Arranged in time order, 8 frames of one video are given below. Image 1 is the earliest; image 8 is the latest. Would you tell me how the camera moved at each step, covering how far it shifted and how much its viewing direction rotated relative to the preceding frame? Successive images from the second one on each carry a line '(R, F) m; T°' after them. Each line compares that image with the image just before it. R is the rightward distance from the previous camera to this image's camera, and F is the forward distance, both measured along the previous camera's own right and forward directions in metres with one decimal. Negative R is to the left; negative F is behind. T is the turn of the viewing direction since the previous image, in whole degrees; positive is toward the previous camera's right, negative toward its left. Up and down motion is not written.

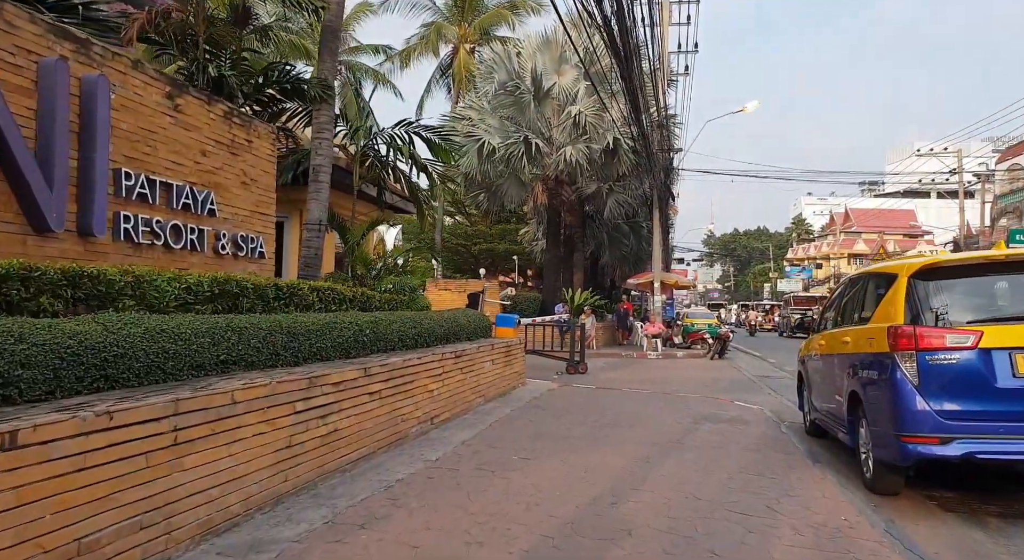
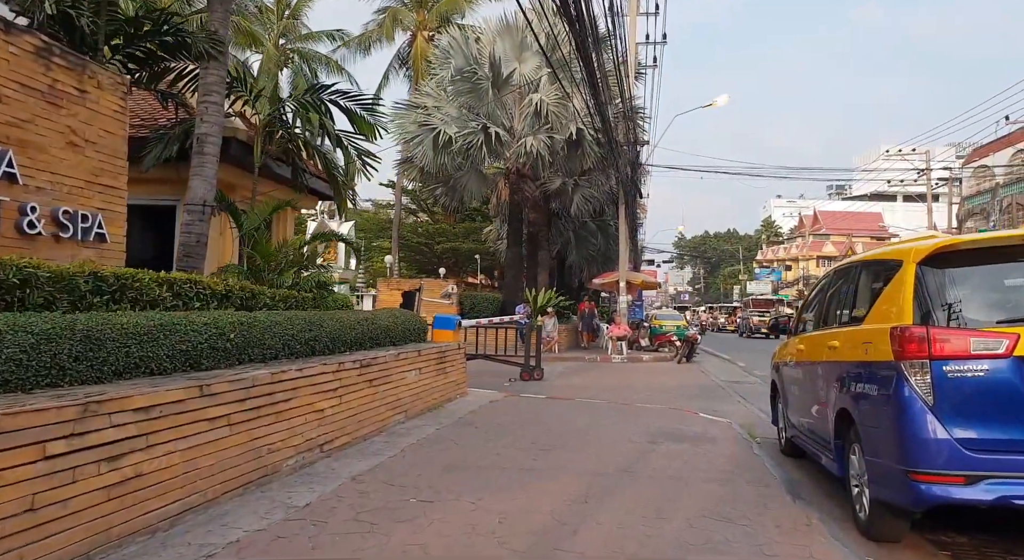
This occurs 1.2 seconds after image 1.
(+0.6, +1.4) m; +2°
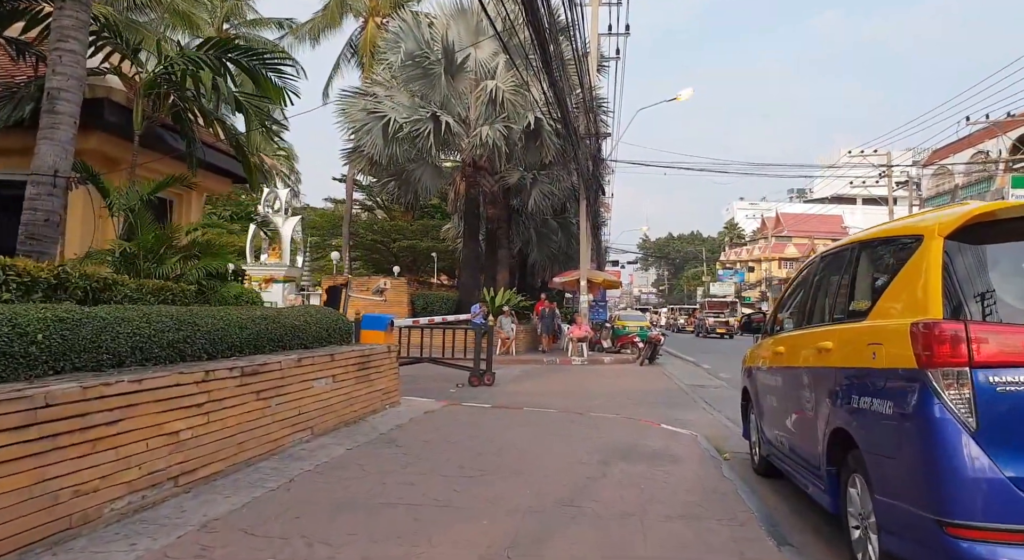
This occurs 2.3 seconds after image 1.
(+0.4, +1.2) m; +3°
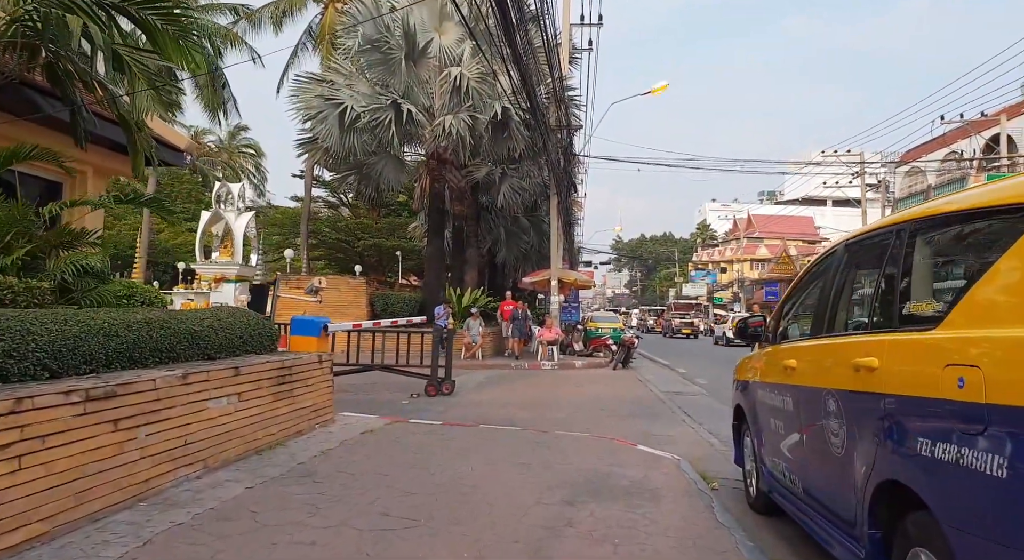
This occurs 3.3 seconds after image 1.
(+0.2, +1.2) m; +2°
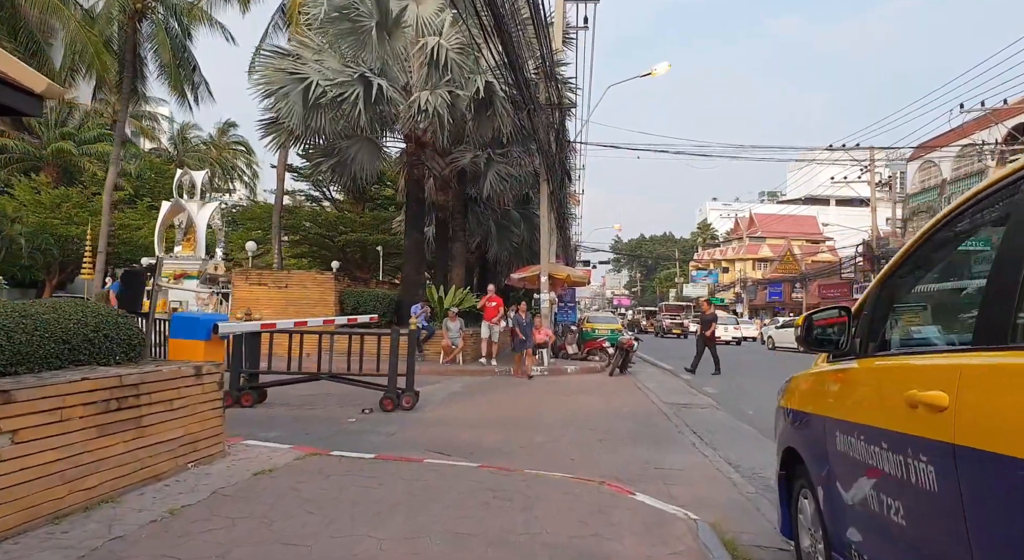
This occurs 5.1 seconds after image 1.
(+0.4, +2.0) m; 0°
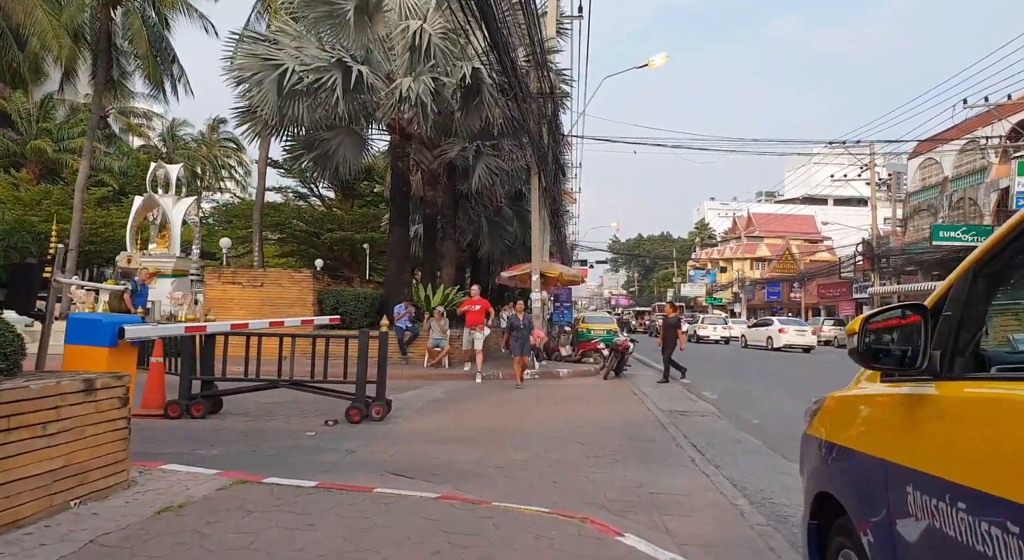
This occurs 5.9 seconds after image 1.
(+0.2, +1.0) m; 0°
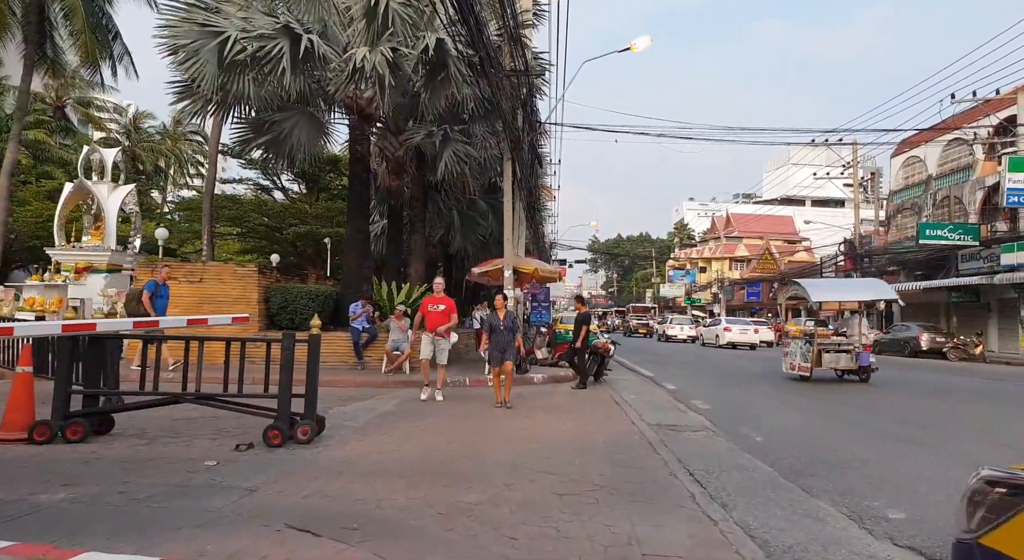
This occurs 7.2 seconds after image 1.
(+0.2, +1.6) m; +2°
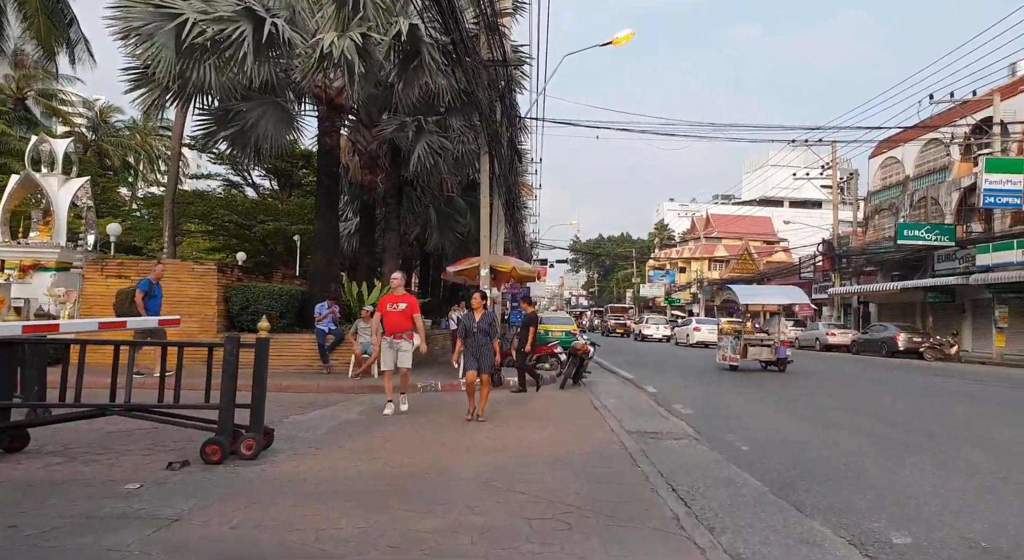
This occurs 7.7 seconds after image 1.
(+0.1, +0.6) m; +2°
